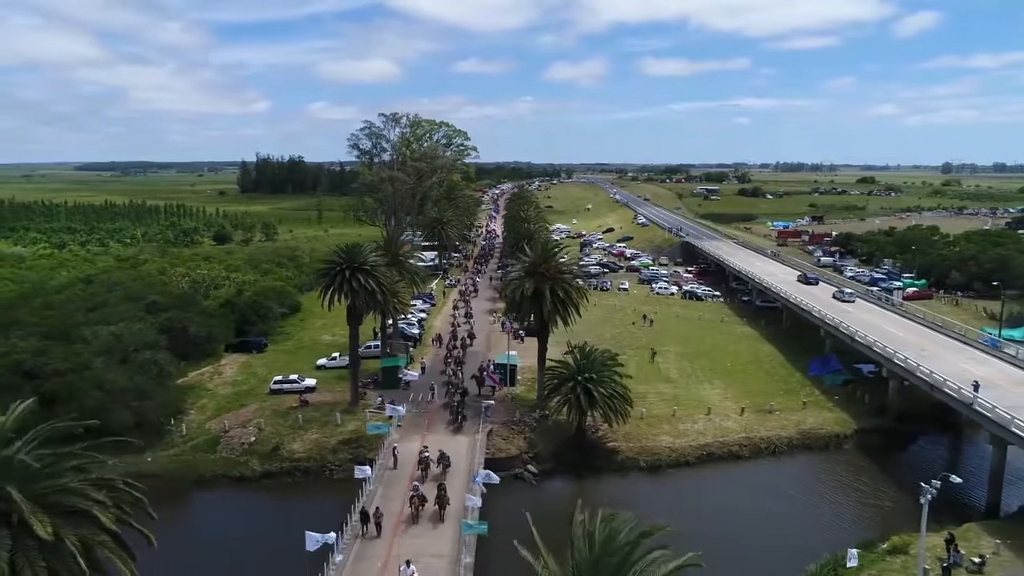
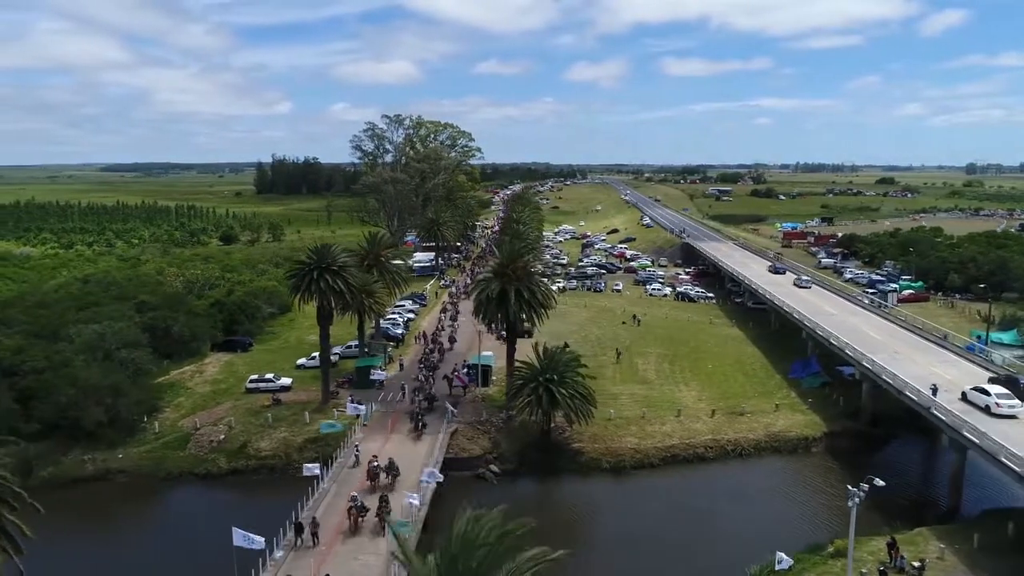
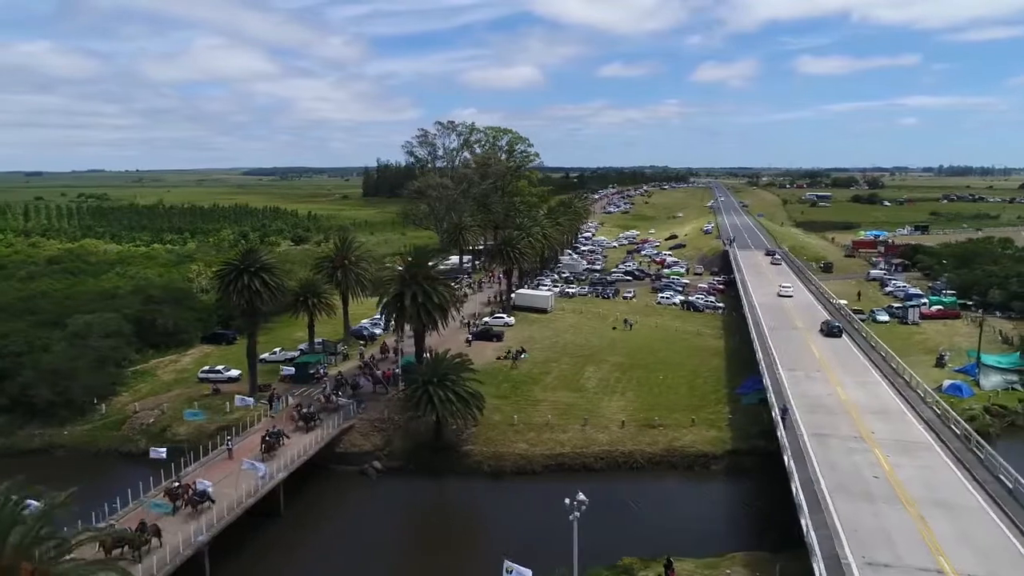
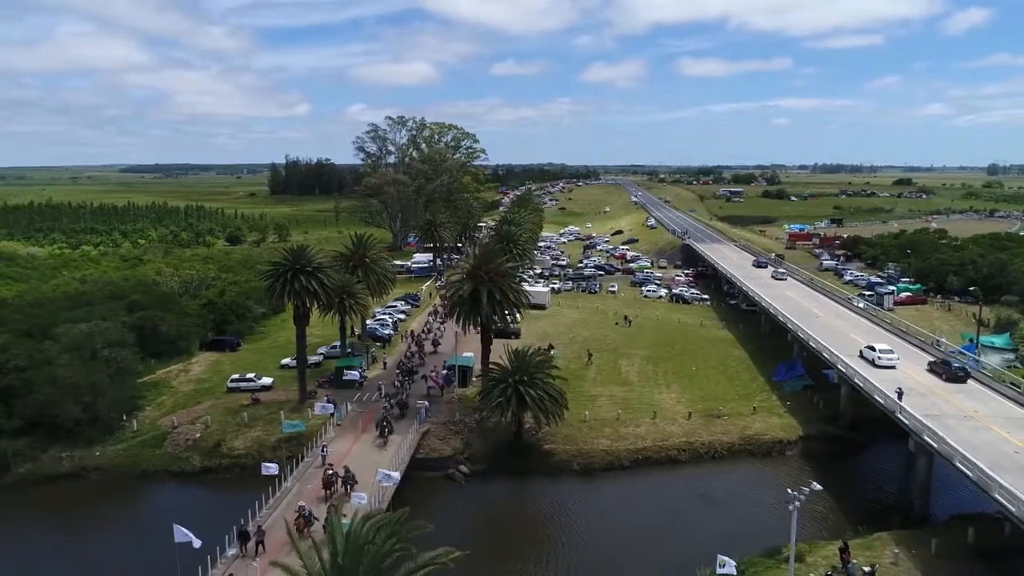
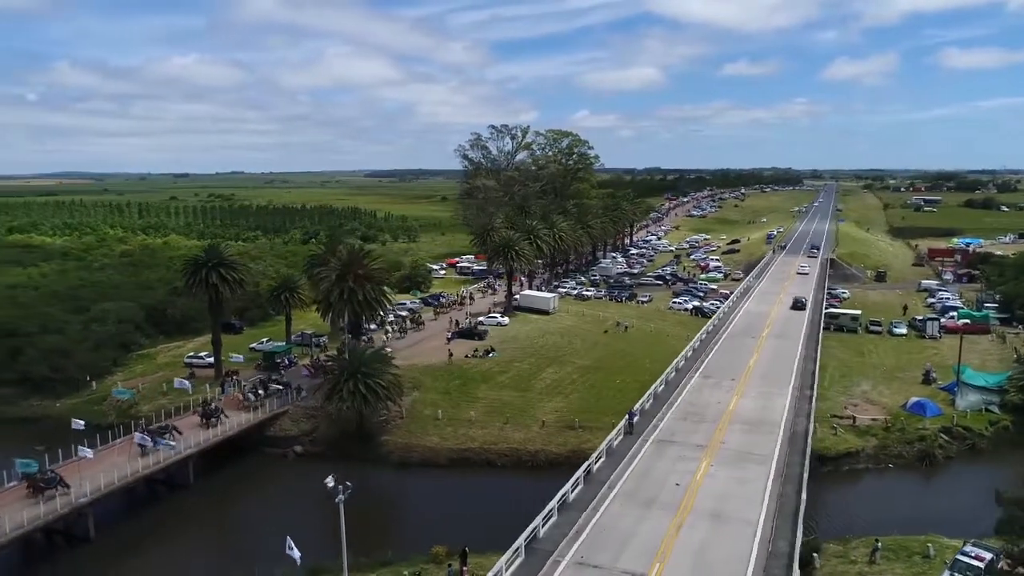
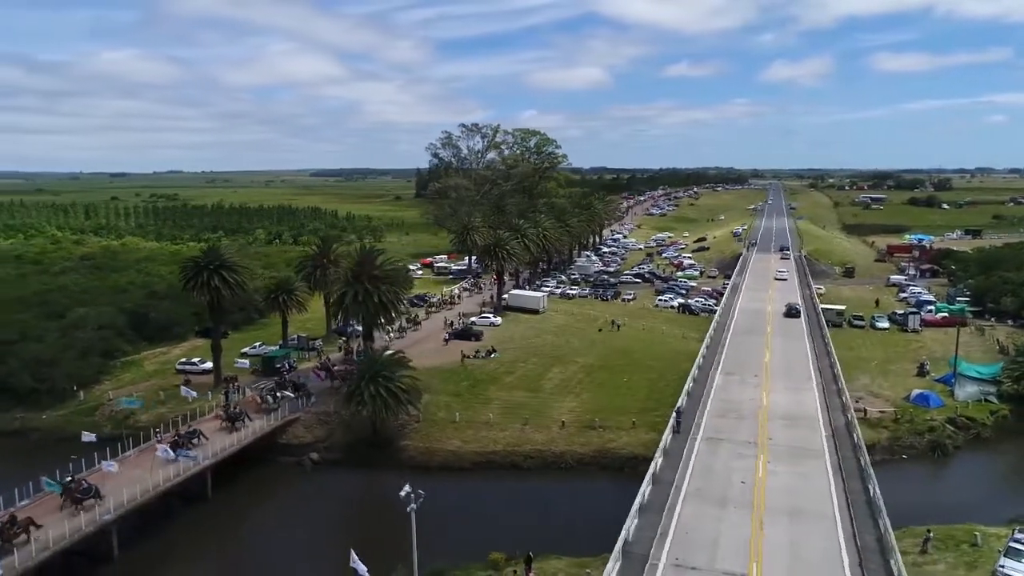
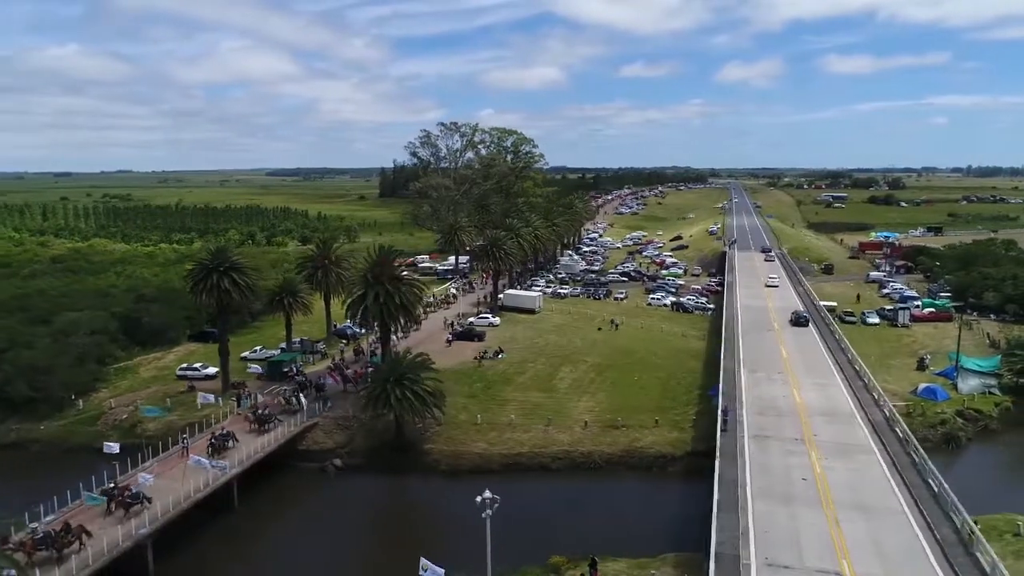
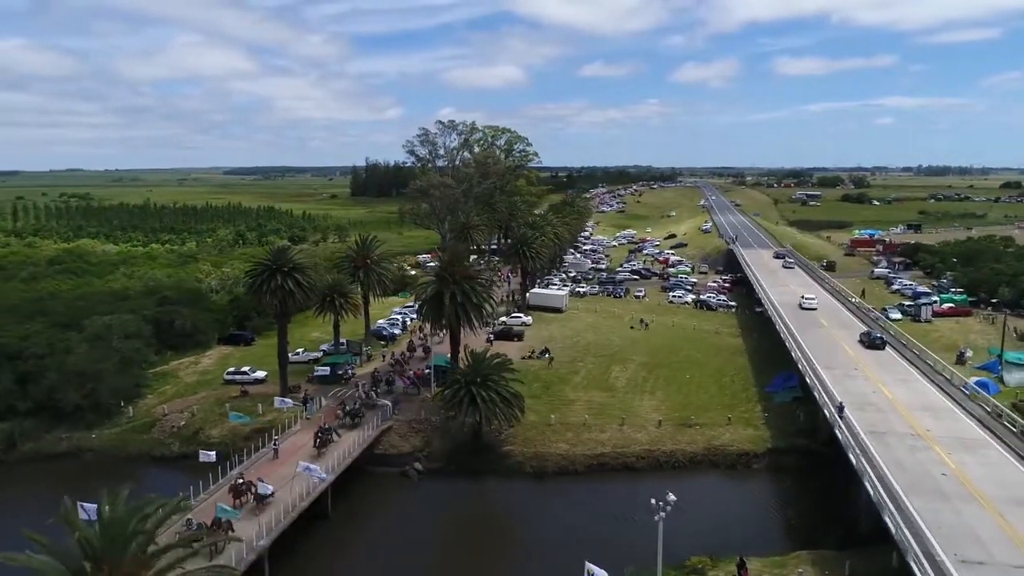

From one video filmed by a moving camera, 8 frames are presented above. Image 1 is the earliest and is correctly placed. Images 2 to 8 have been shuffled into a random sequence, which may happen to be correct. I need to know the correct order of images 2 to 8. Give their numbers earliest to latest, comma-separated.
2, 4, 8, 3, 7, 6, 5
